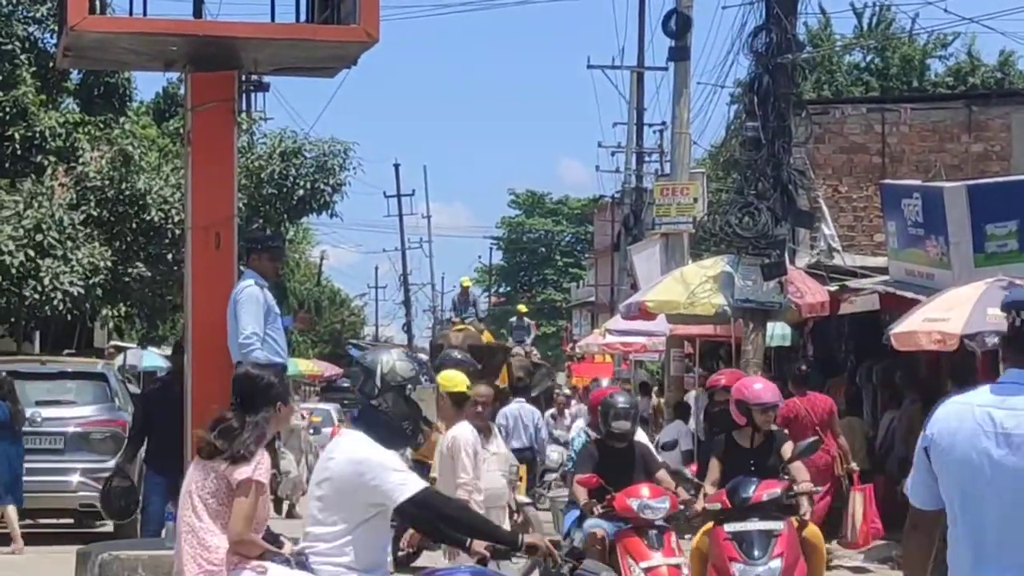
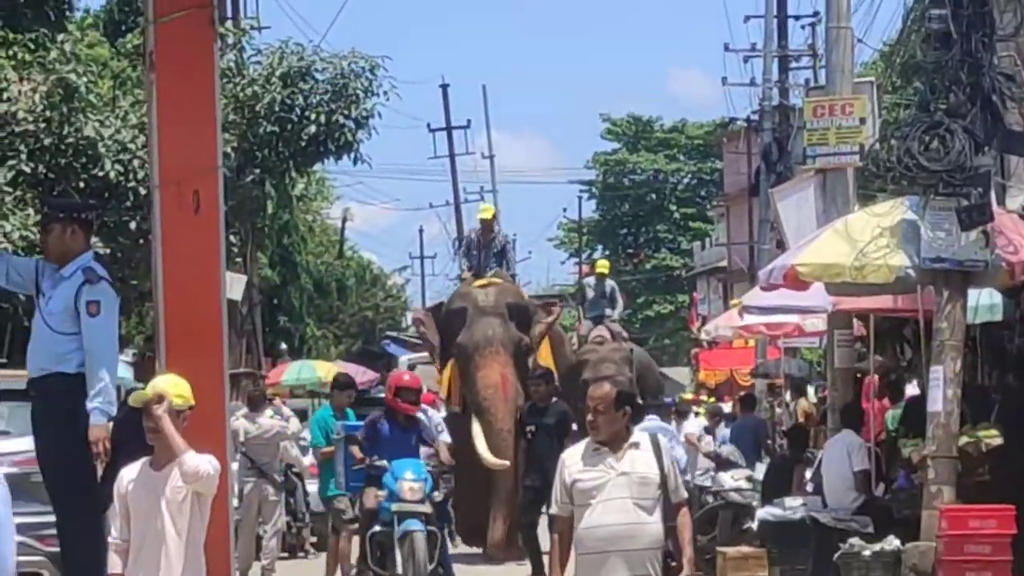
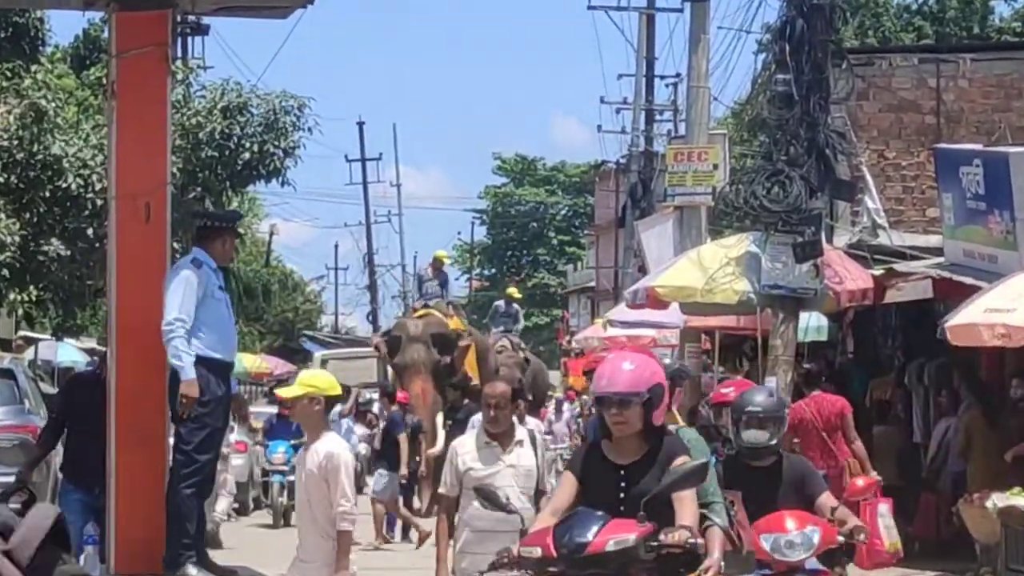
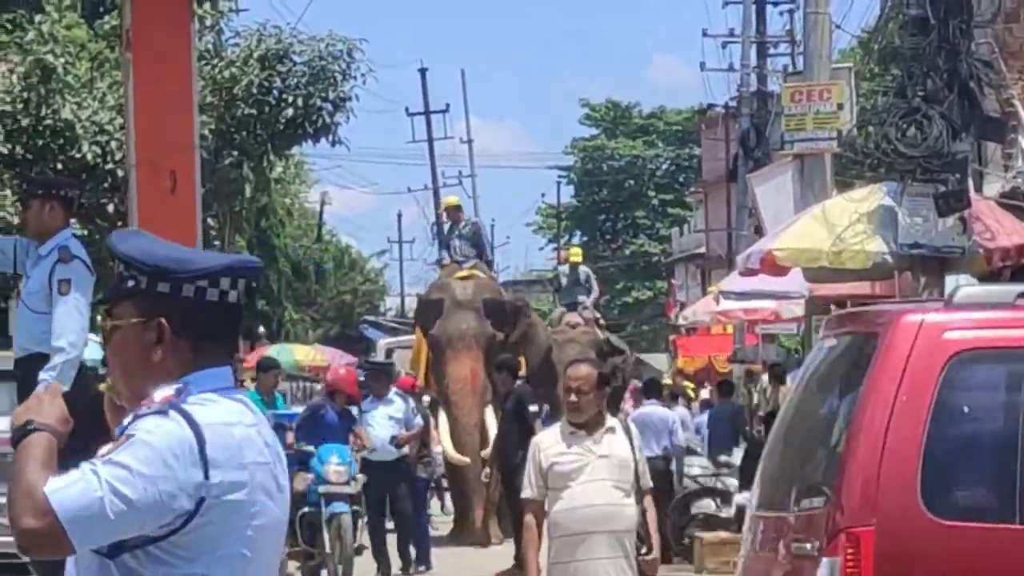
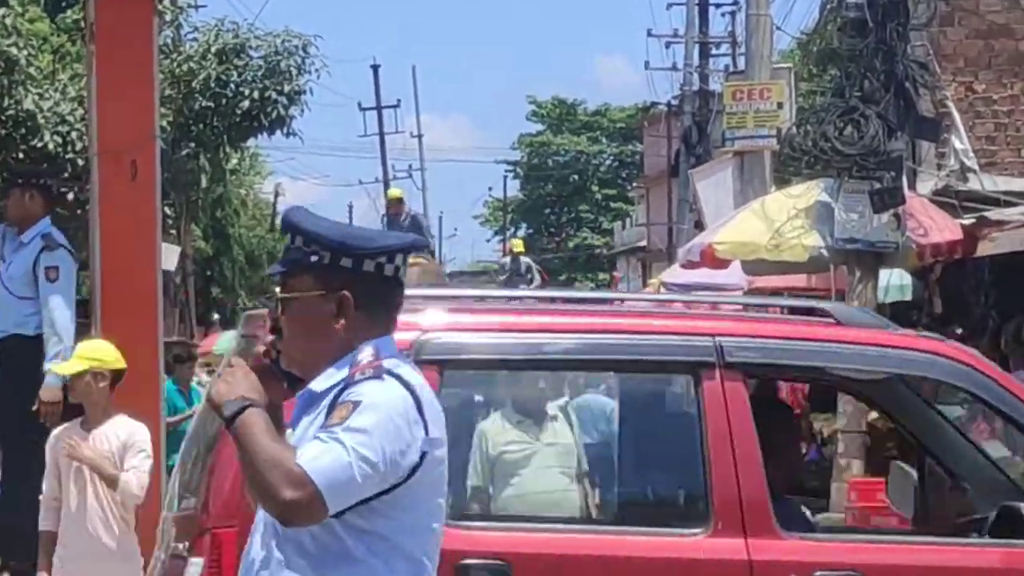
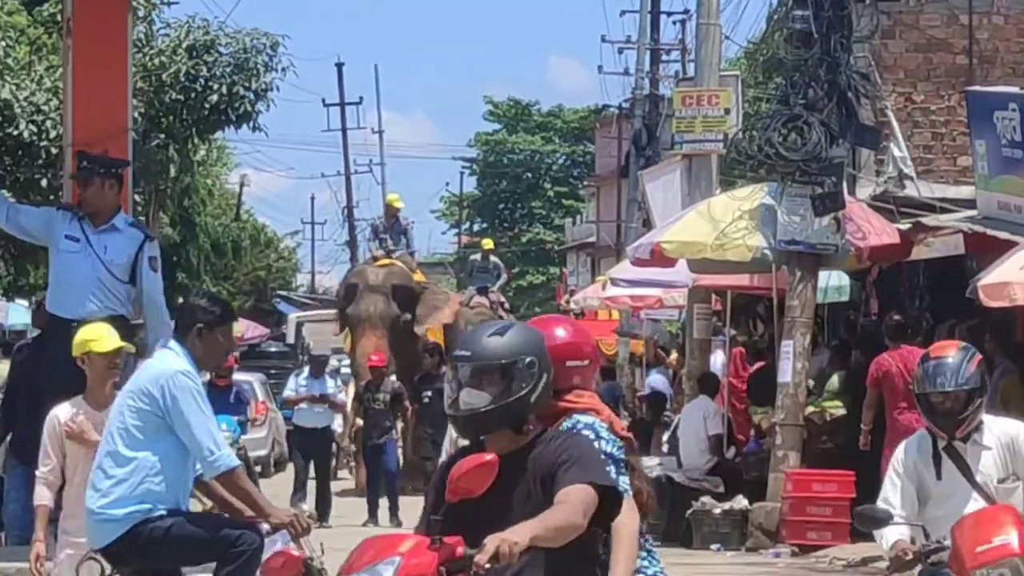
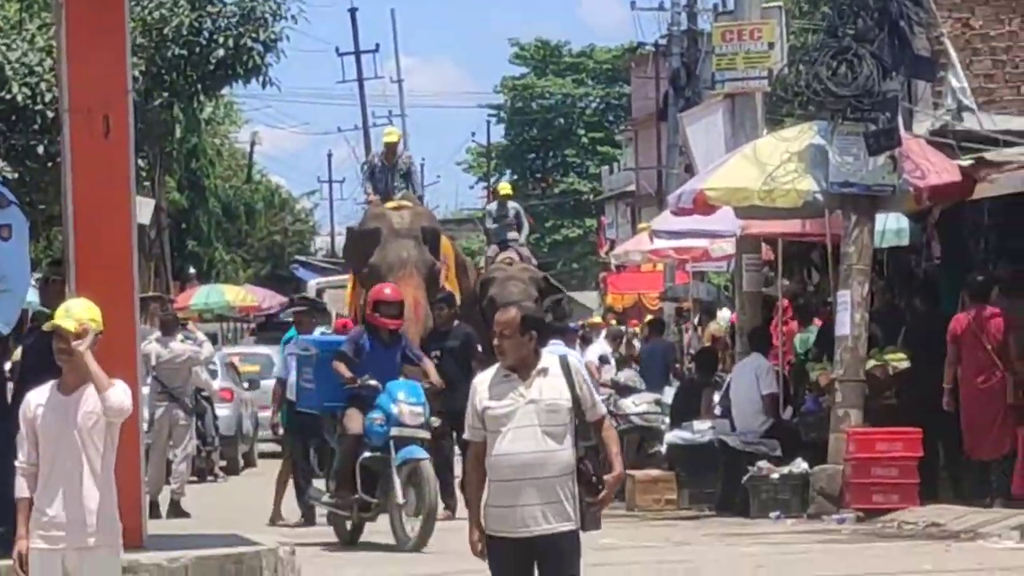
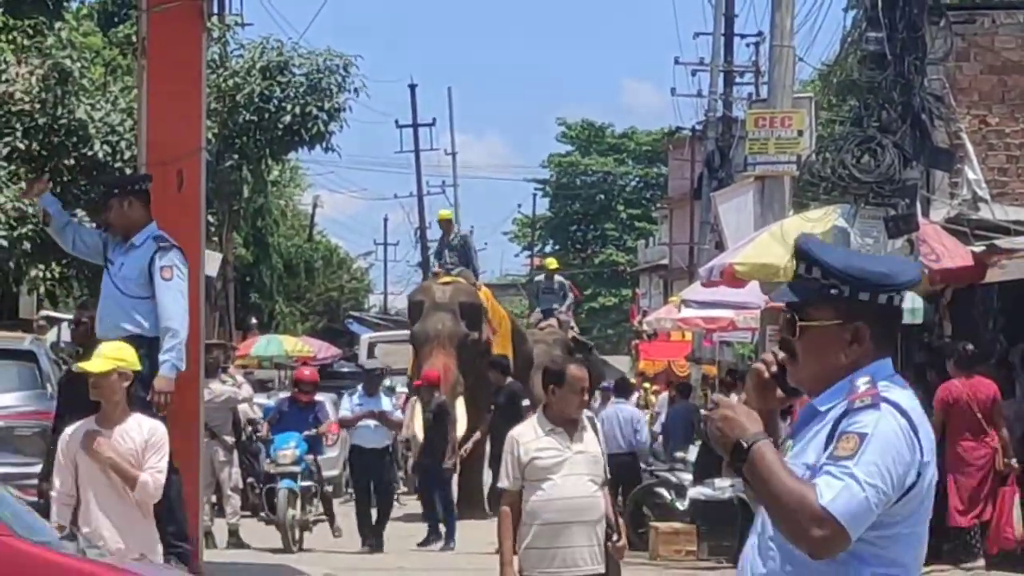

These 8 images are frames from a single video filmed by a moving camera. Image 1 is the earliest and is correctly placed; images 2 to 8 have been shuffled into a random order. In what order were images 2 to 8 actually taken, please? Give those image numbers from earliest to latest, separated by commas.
3, 6, 8, 5, 4, 2, 7
